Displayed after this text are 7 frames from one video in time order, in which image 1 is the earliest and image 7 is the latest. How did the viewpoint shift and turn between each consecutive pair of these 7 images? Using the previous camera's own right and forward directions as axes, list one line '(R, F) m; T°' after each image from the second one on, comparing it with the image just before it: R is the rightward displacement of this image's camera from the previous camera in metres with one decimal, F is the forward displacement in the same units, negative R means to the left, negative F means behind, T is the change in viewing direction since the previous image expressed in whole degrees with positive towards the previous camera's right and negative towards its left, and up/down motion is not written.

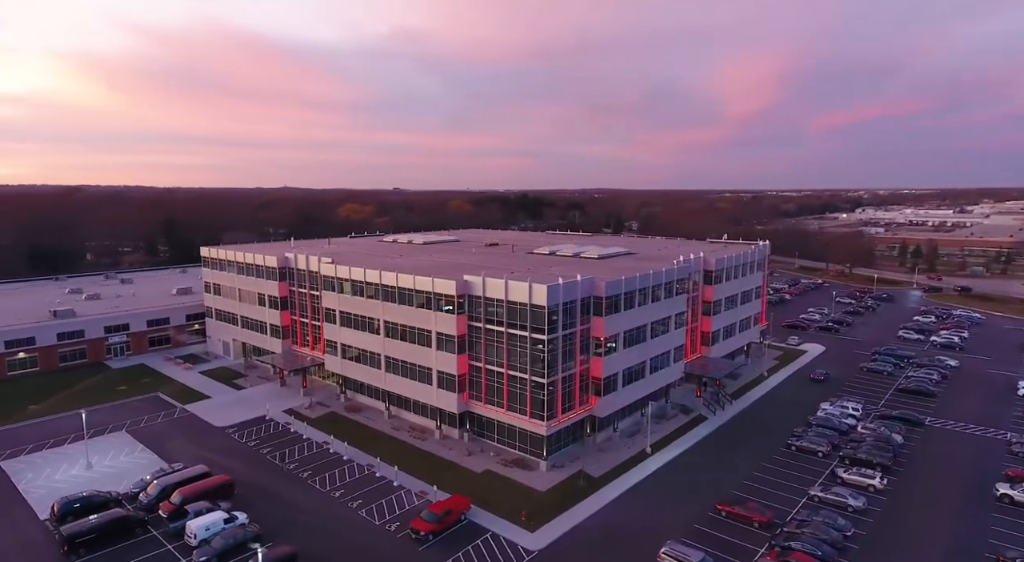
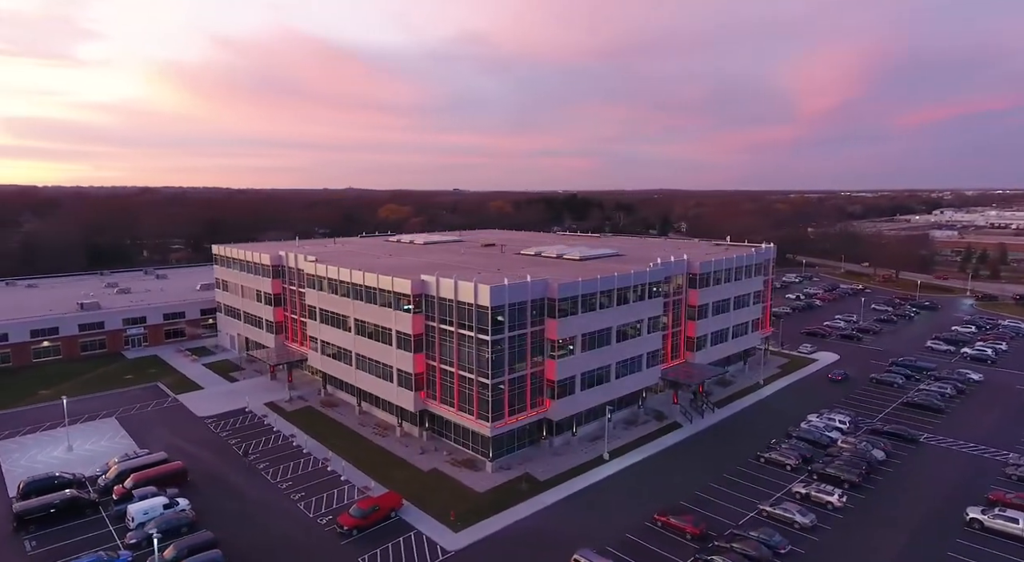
(+7.8, +0.4) m; -6°
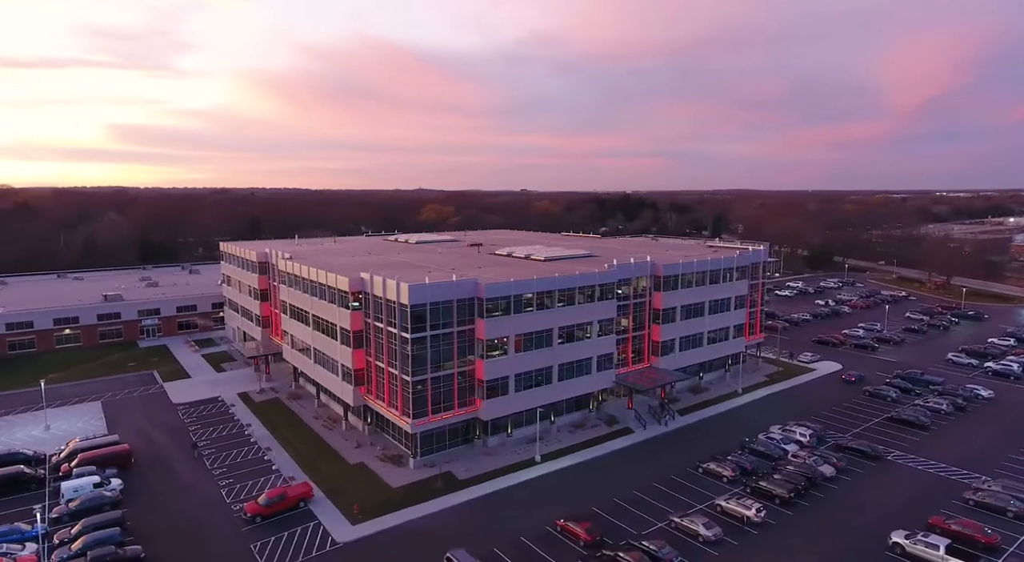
(+10.2, +0.5) m; -7°
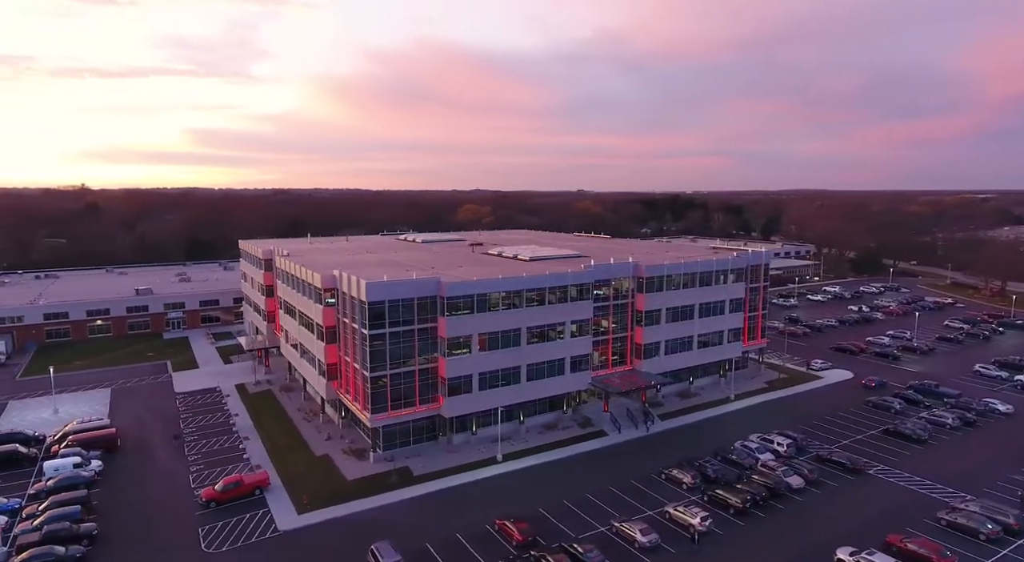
(+7.1, +0.2) m; -5°
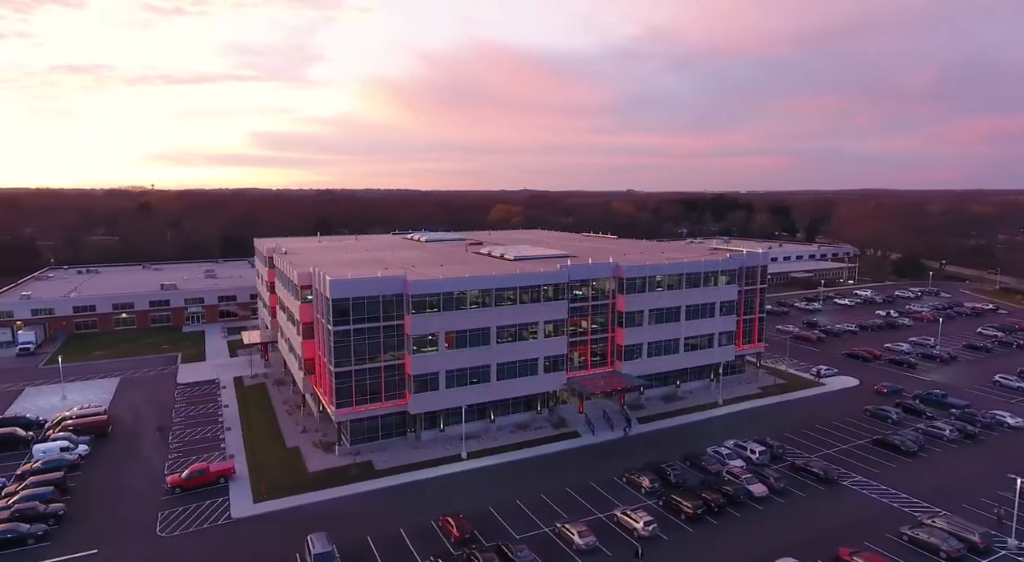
(+6.3, +0.1) m; -5°
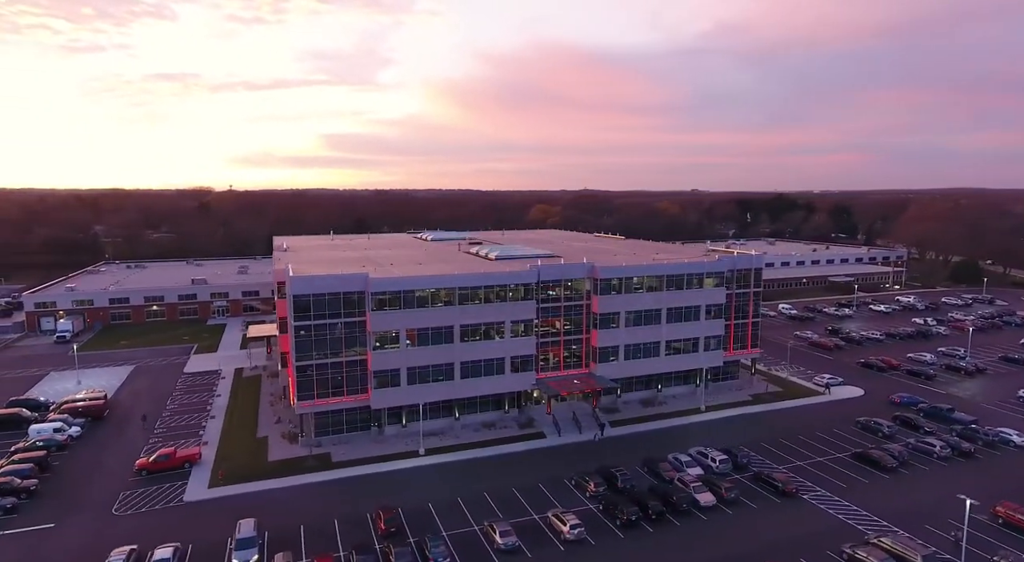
(+7.8, +0.3) m; -6°
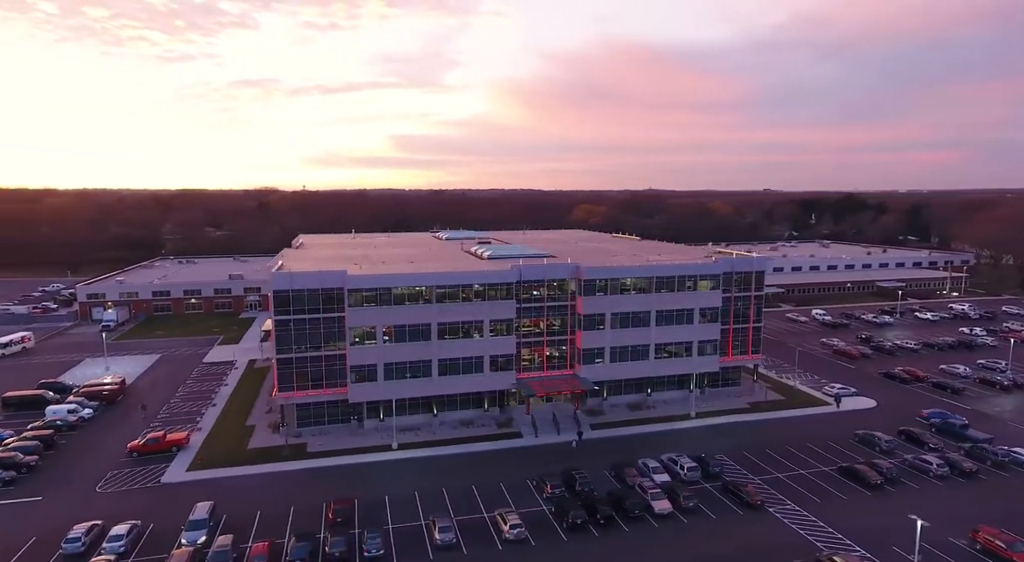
(+7.0, +0.3) m; -6°
